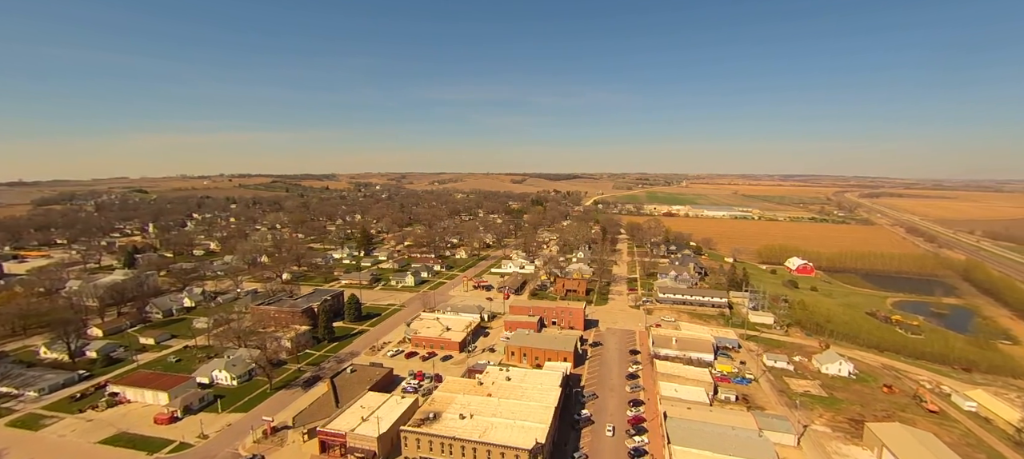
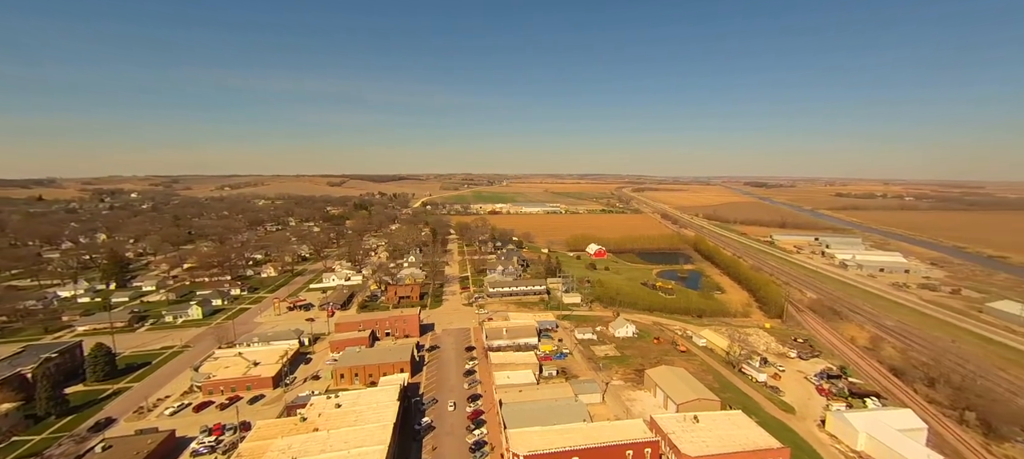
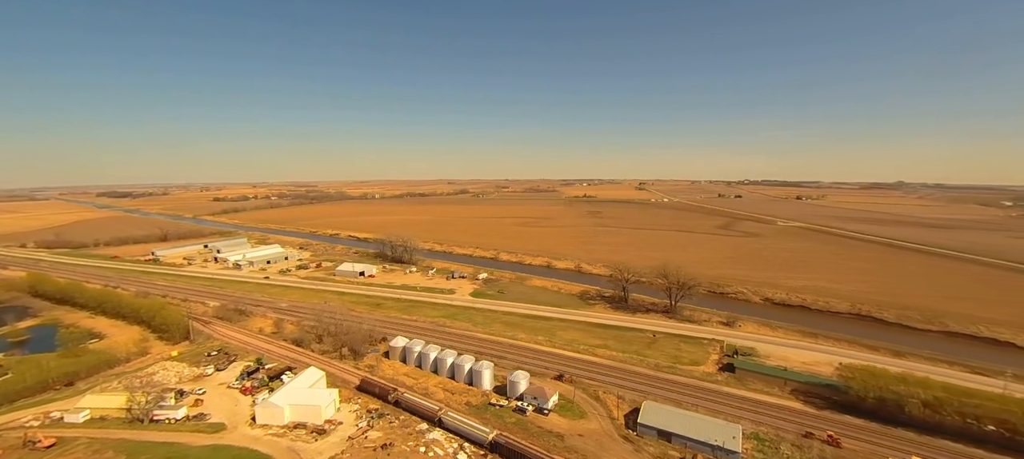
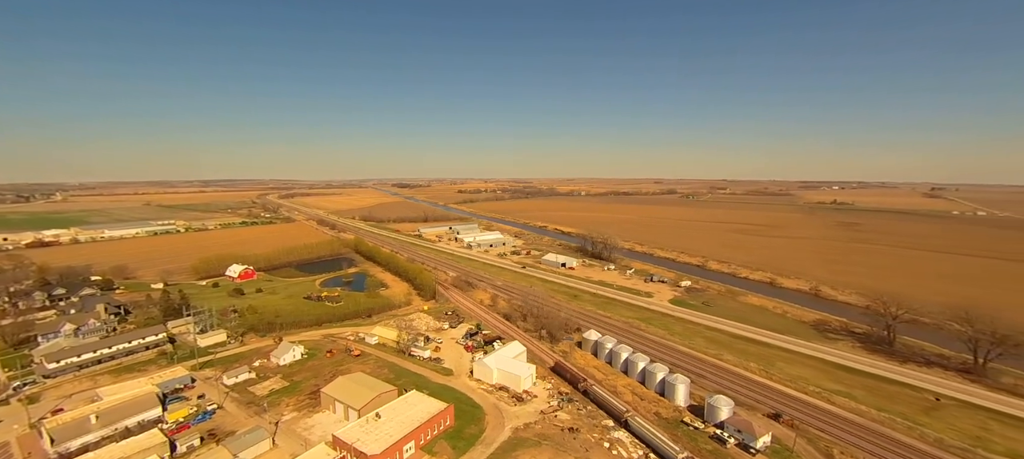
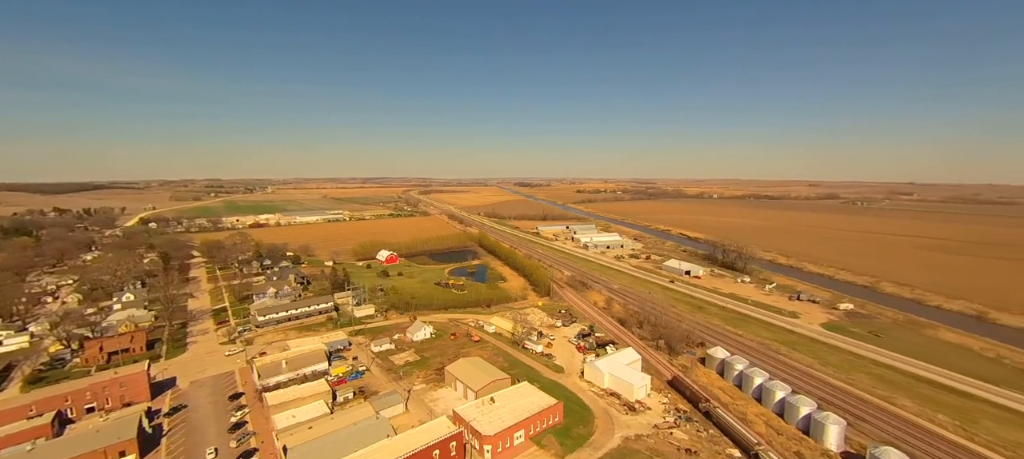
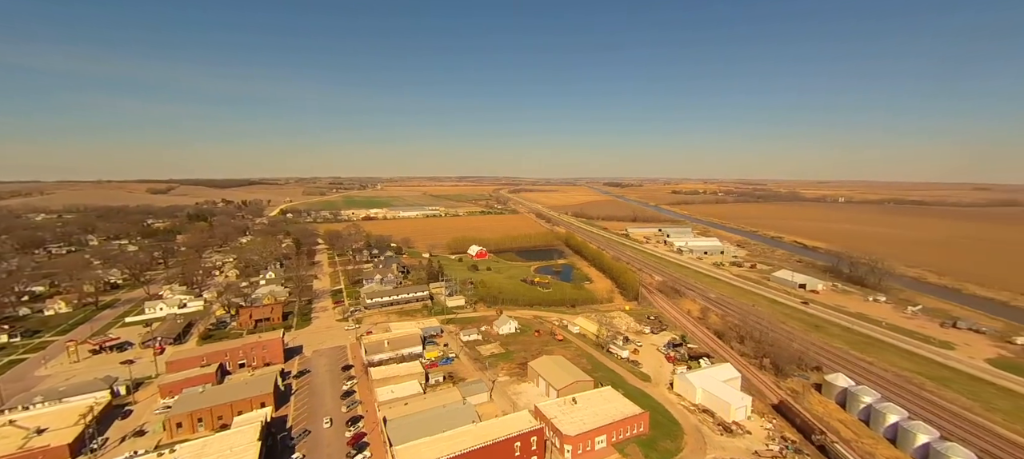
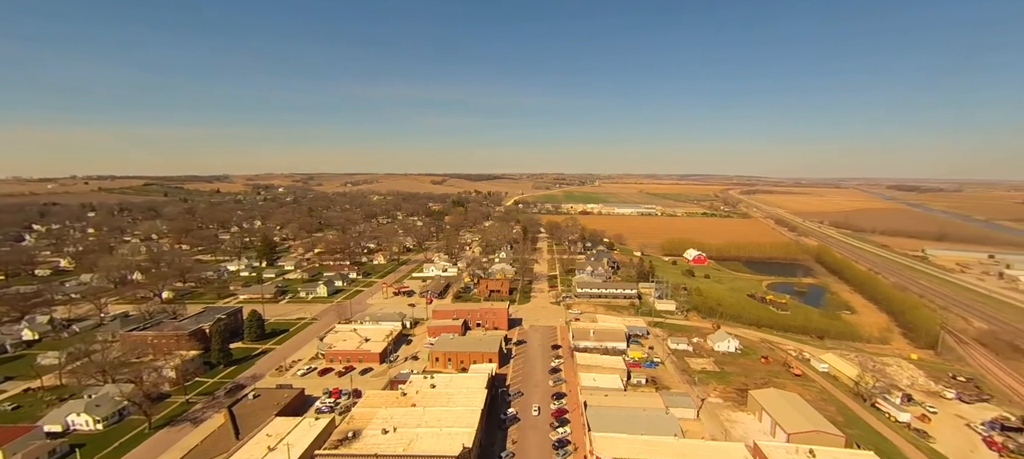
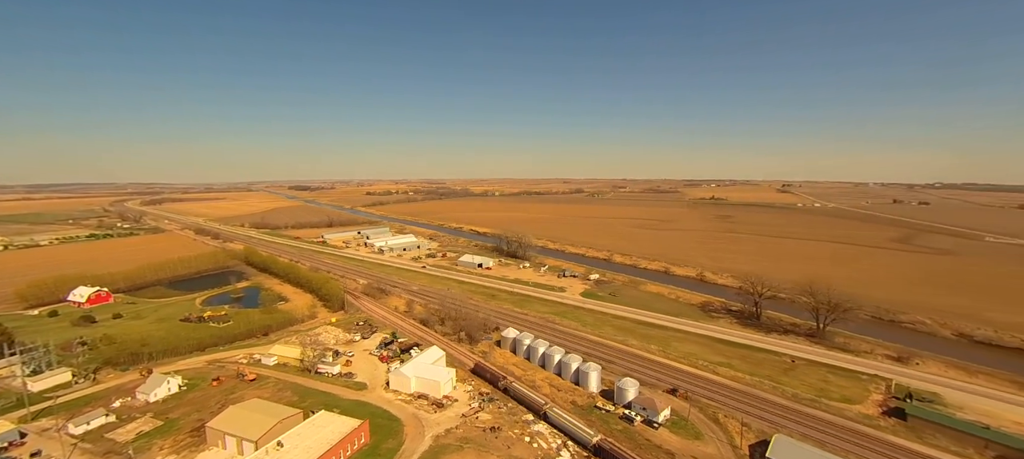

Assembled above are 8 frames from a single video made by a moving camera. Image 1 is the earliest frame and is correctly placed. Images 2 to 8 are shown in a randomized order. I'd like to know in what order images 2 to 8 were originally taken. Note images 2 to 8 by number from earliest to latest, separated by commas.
7, 2, 6, 5, 4, 8, 3
